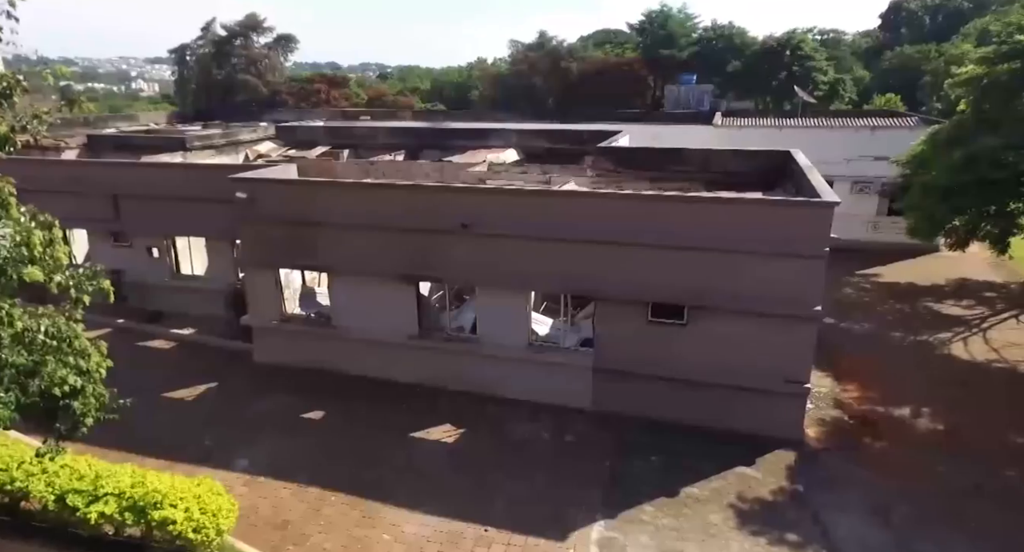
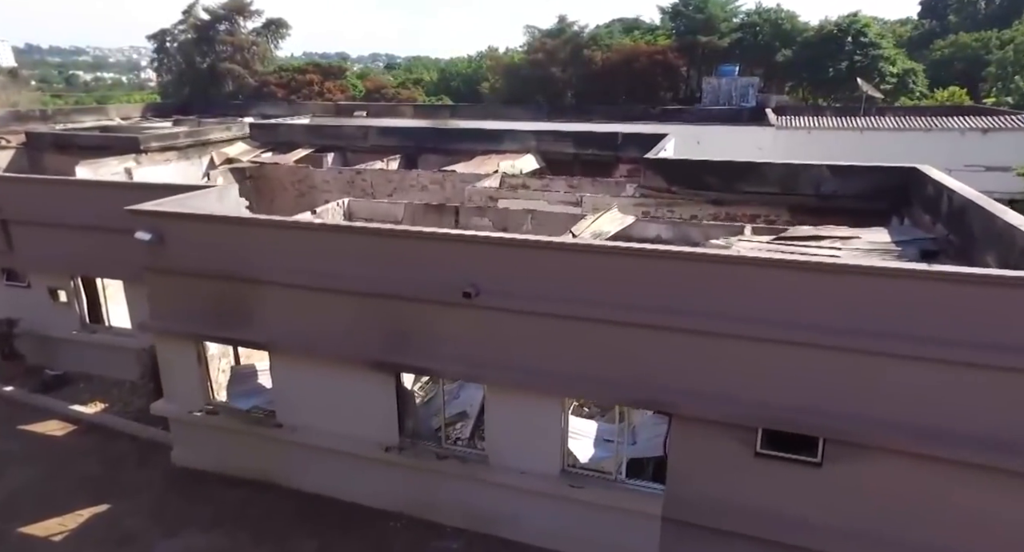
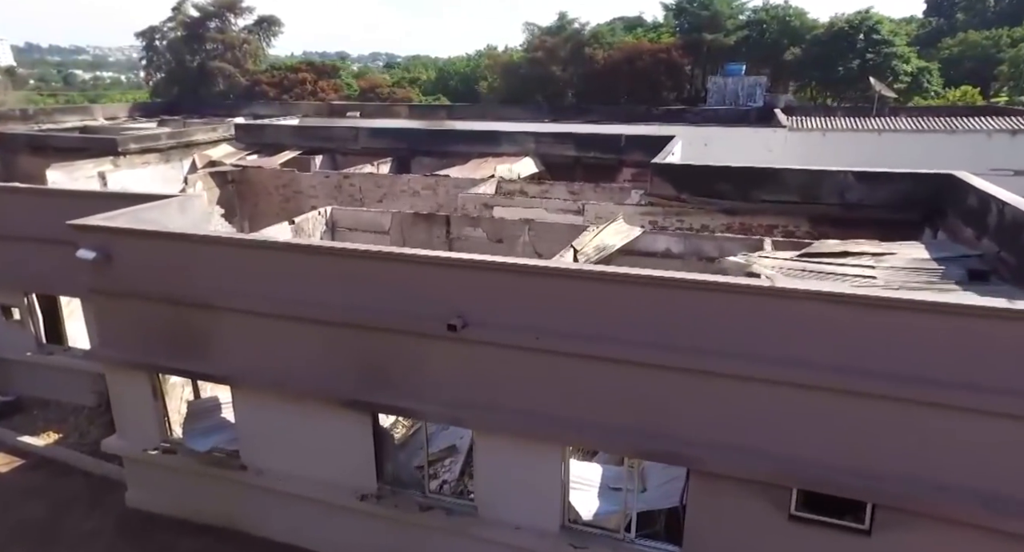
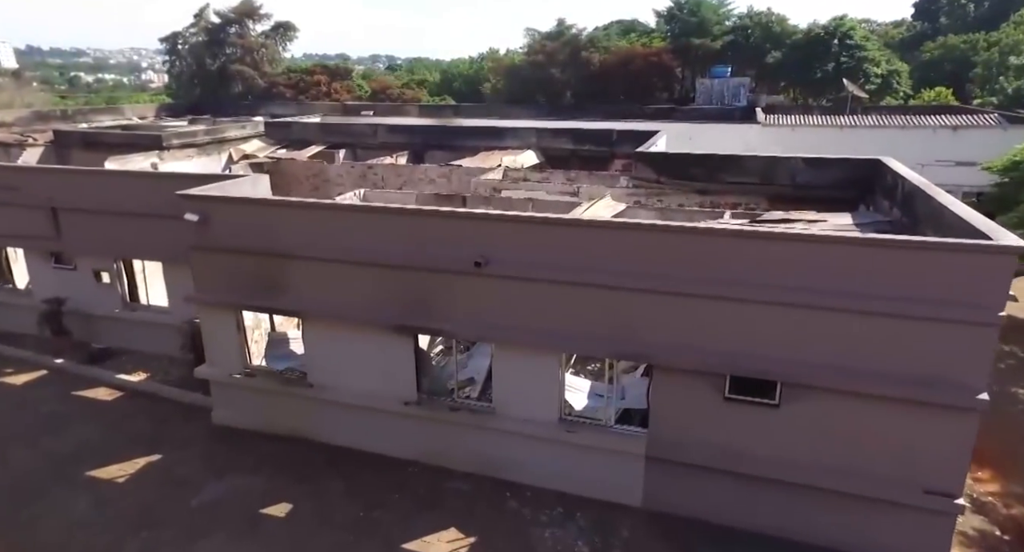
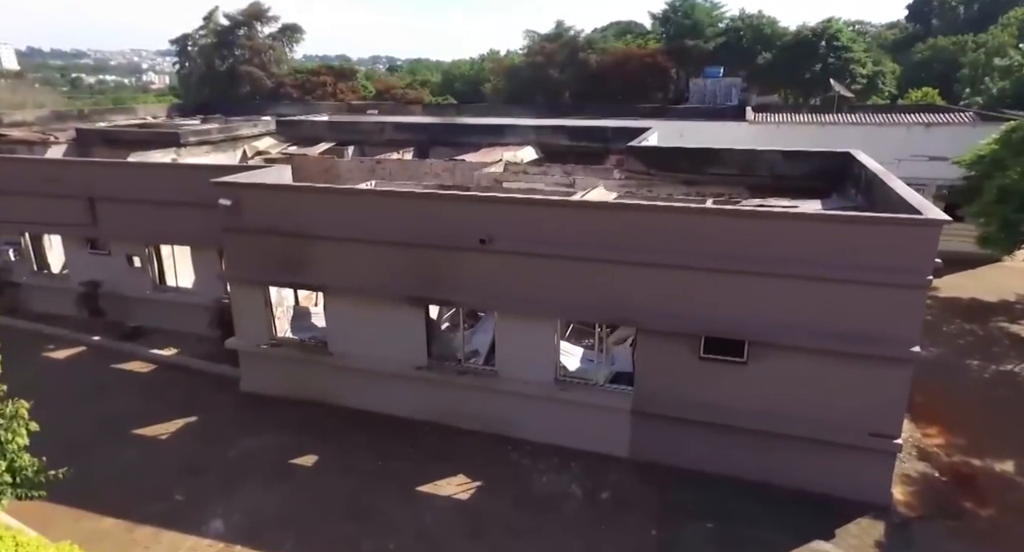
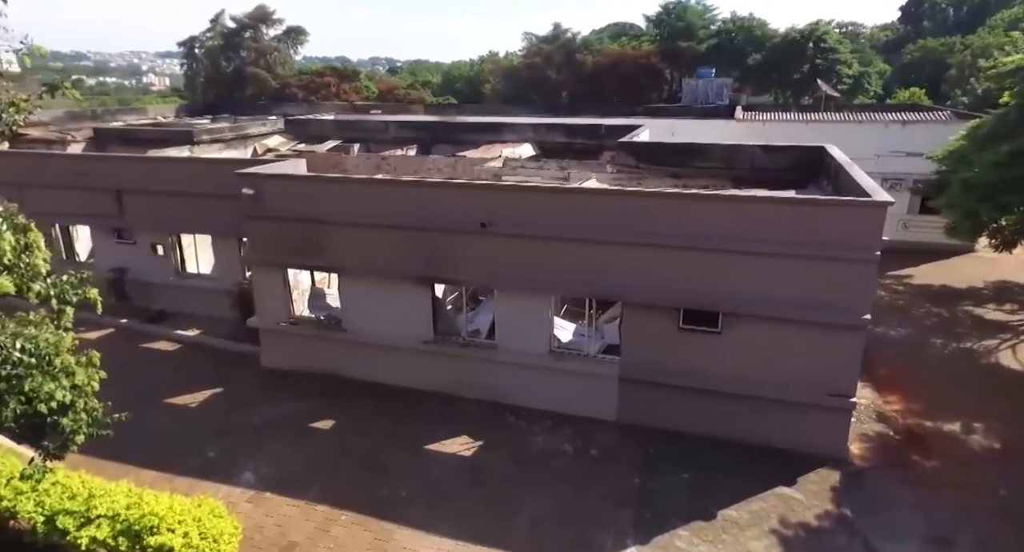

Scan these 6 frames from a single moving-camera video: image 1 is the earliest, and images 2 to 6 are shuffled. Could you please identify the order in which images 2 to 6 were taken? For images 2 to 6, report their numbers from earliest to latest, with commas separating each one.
6, 5, 4, 2, 3
